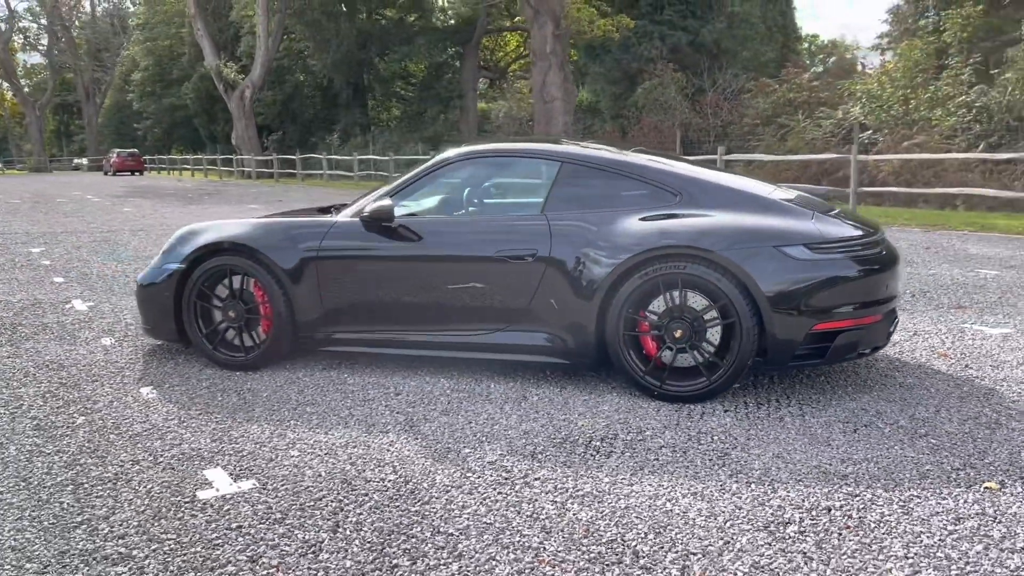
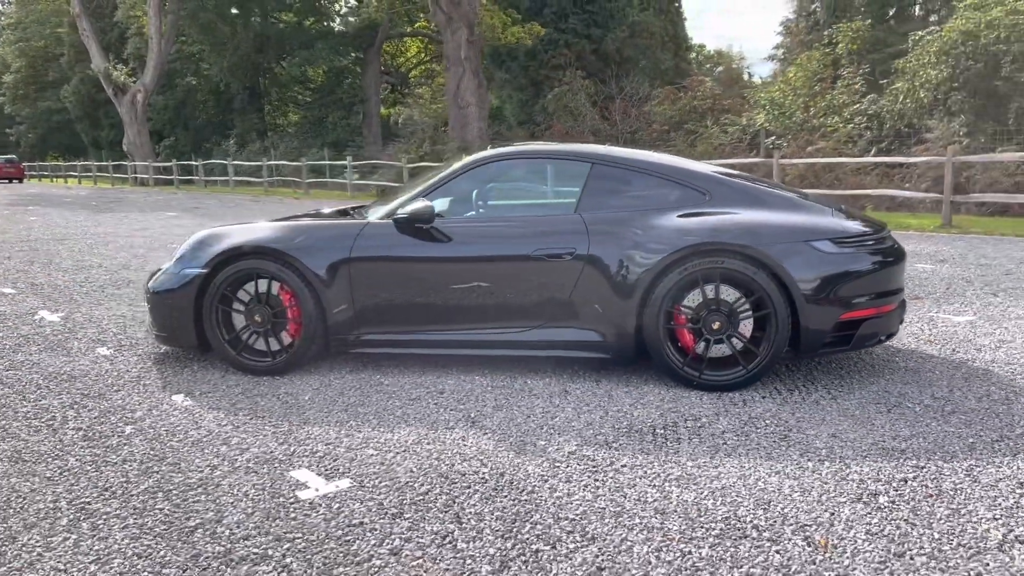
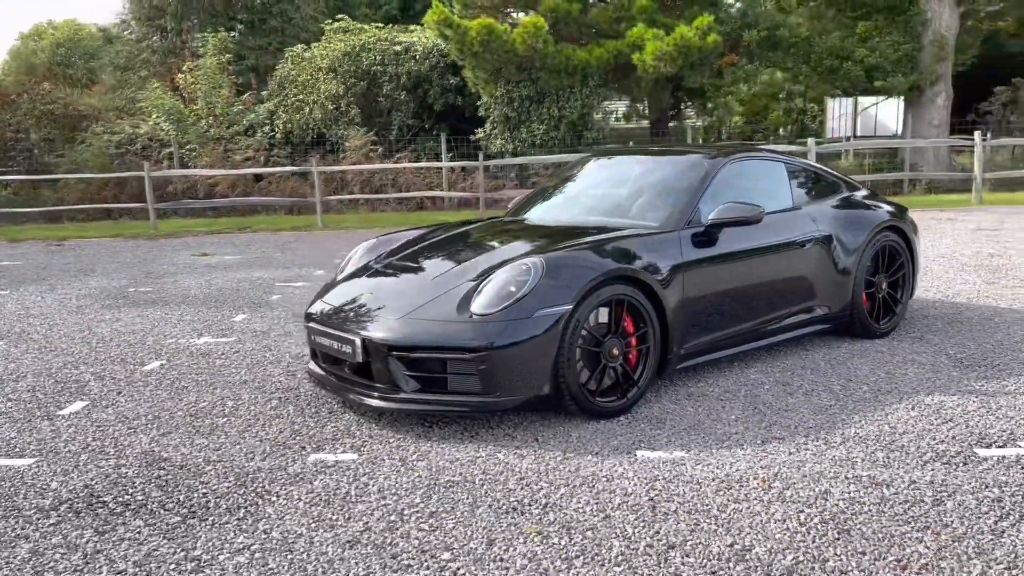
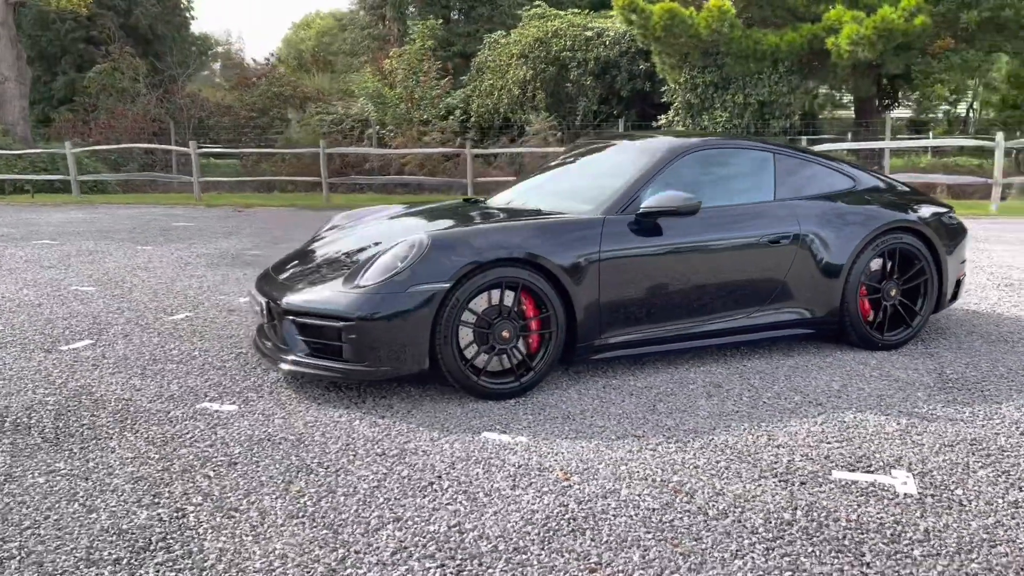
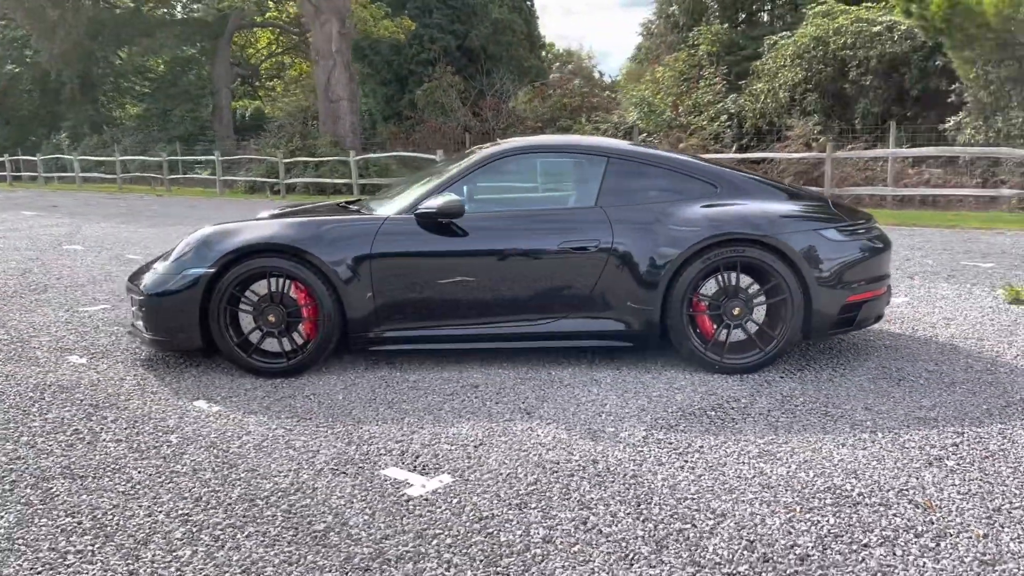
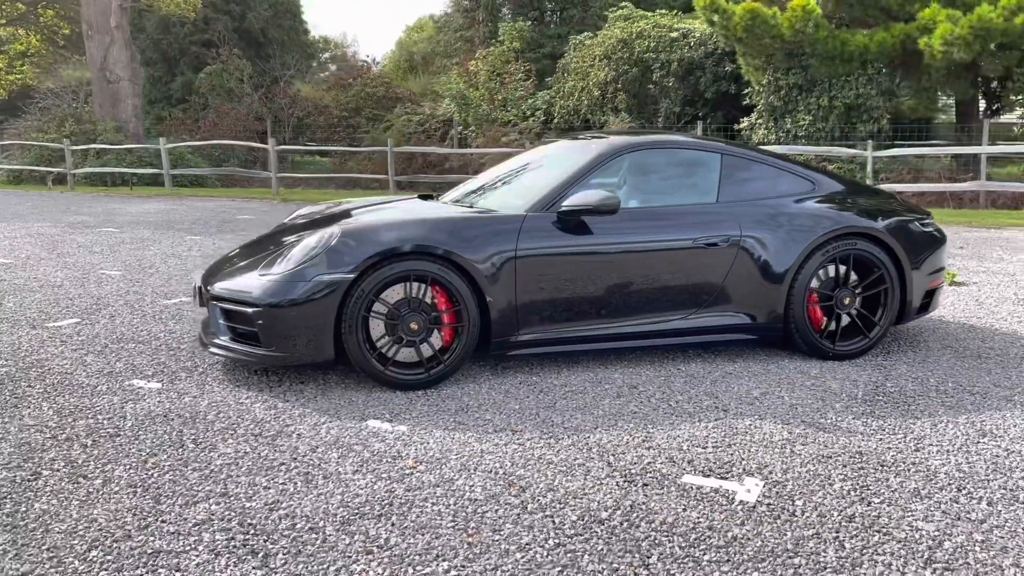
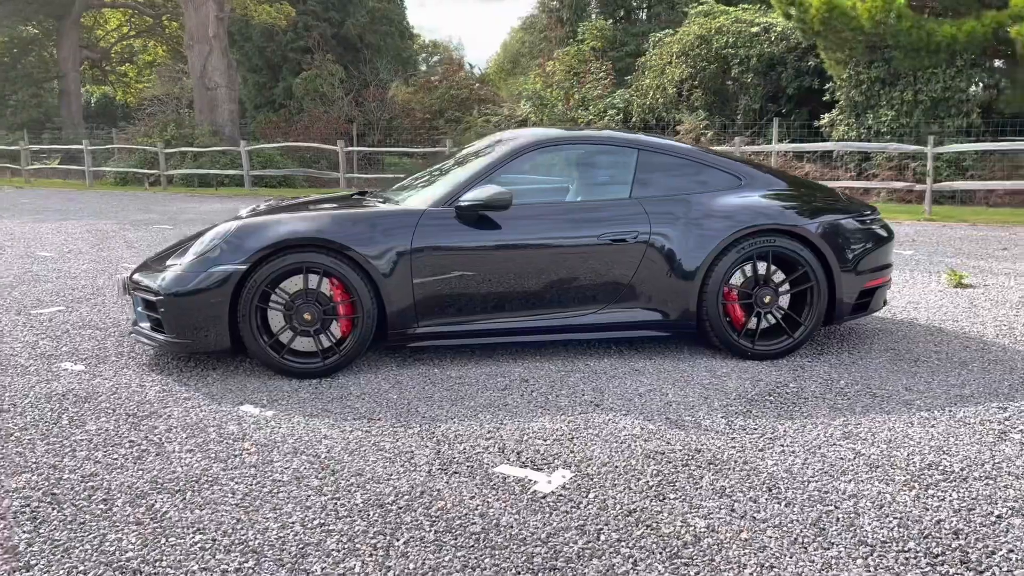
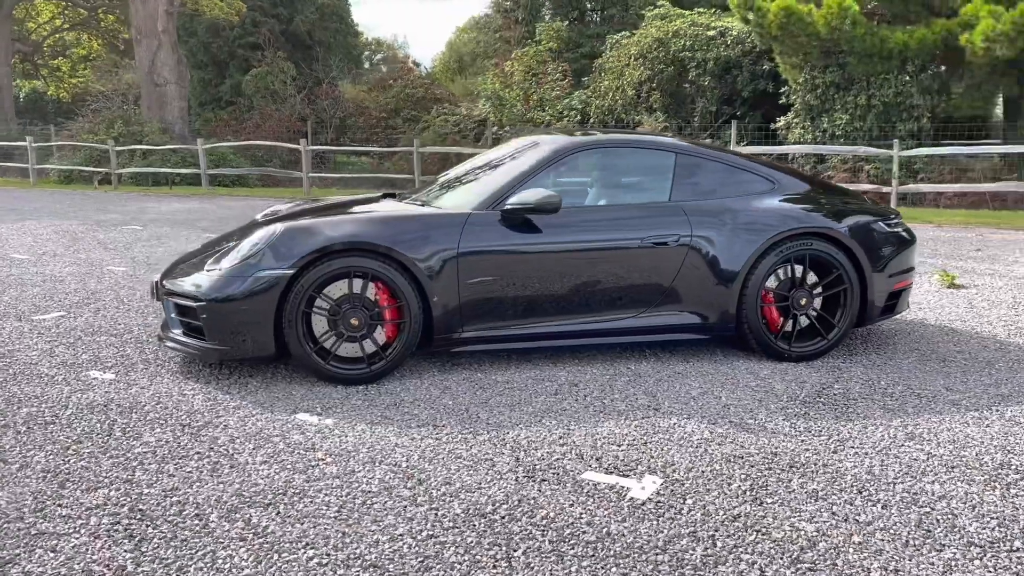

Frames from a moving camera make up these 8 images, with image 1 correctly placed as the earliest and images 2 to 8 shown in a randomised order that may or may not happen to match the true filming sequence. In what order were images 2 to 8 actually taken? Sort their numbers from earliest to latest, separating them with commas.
2, 5, 7, 8, 6, 4, 3
